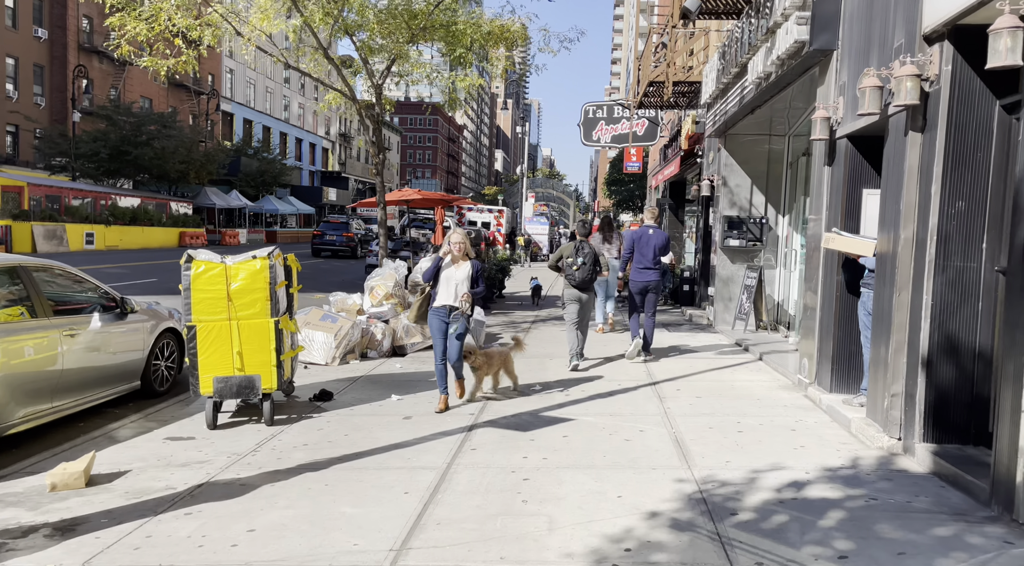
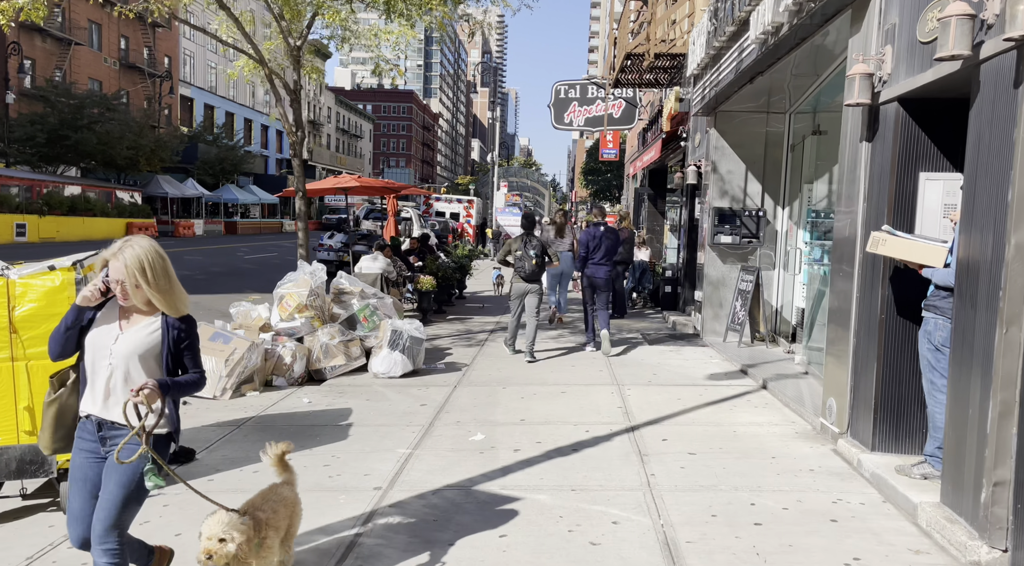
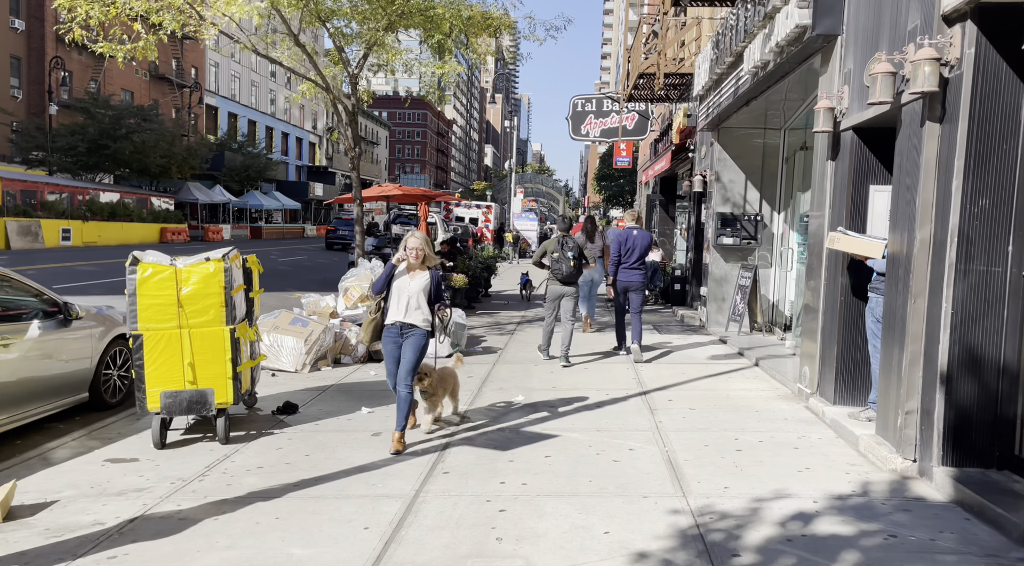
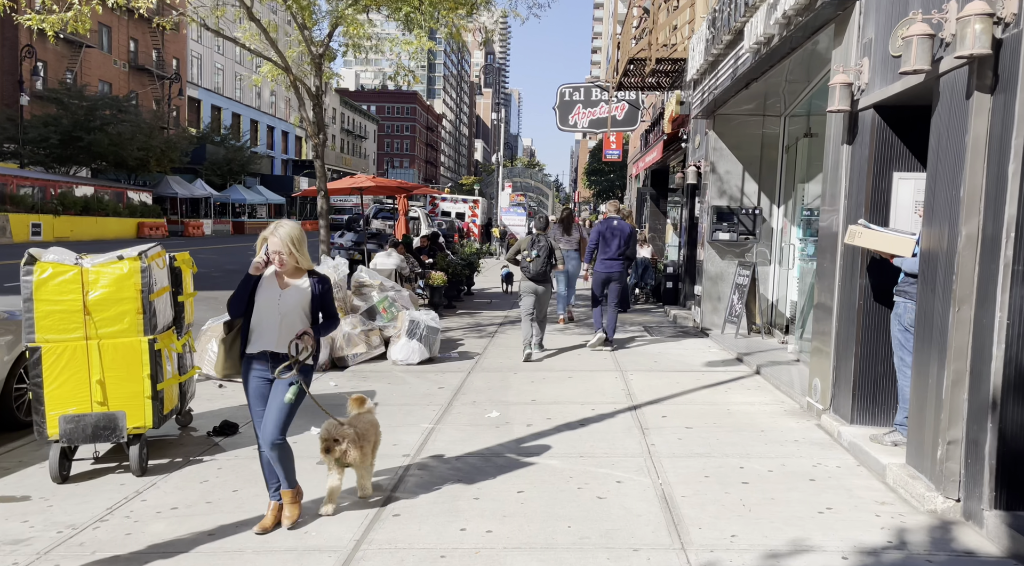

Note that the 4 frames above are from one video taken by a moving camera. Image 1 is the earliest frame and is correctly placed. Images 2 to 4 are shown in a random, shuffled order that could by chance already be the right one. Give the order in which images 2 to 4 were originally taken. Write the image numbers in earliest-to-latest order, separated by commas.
3, 4, 2
